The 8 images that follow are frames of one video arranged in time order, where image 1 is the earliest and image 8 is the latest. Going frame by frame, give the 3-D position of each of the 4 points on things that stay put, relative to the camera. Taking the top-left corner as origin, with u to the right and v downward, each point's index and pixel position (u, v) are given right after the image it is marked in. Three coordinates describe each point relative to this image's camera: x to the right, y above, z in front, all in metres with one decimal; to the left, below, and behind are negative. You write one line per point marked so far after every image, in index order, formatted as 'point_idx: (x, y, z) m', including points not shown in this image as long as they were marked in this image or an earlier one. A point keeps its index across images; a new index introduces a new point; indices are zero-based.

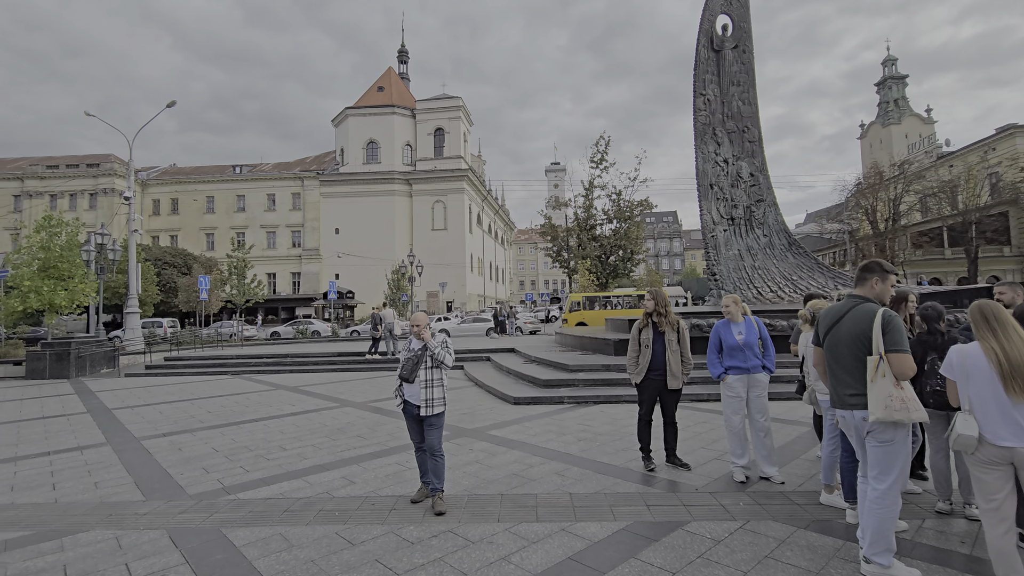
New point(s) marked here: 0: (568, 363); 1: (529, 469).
0: (+1.0, -1.3, +8.7) m
1: (+0.2, -1.6, +4.4) m
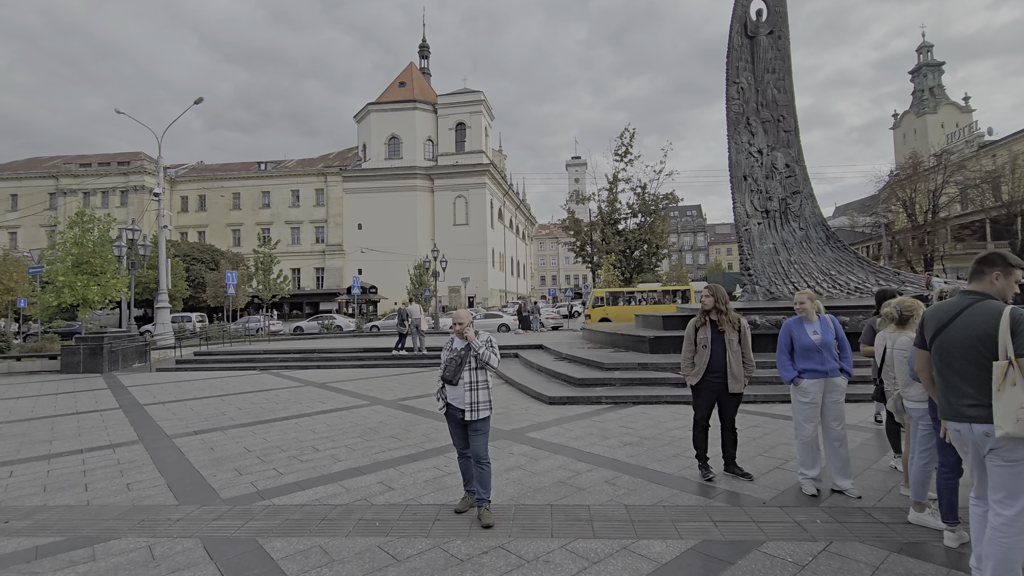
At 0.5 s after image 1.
0: (+1.6, -1.3, +8.4) m
1: (+0.5, -1.6, +4.1) m
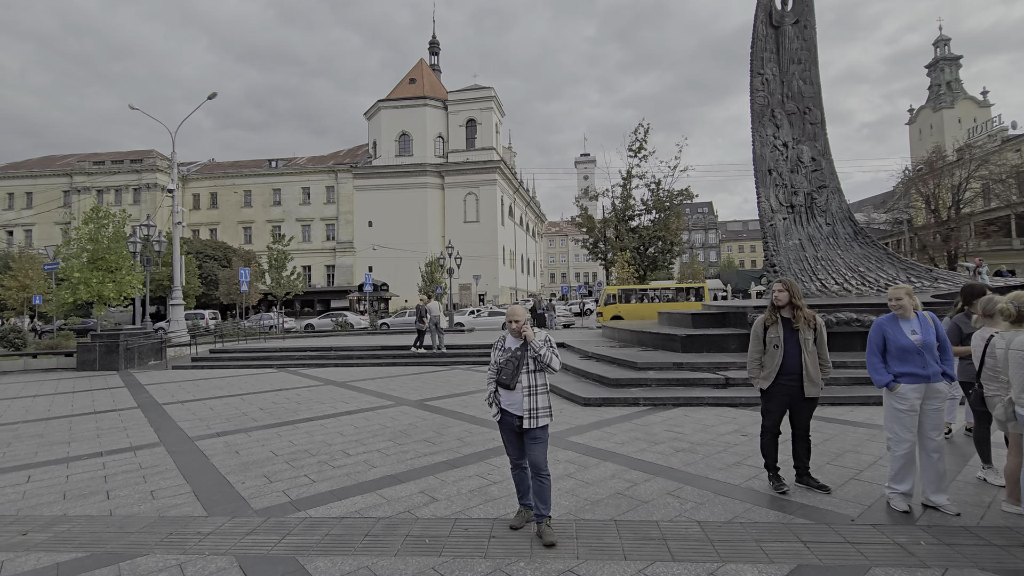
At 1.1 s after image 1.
0: (+2.0, -1.2, +8.1) m
1: (+0.9, -1.5, +3.8) m
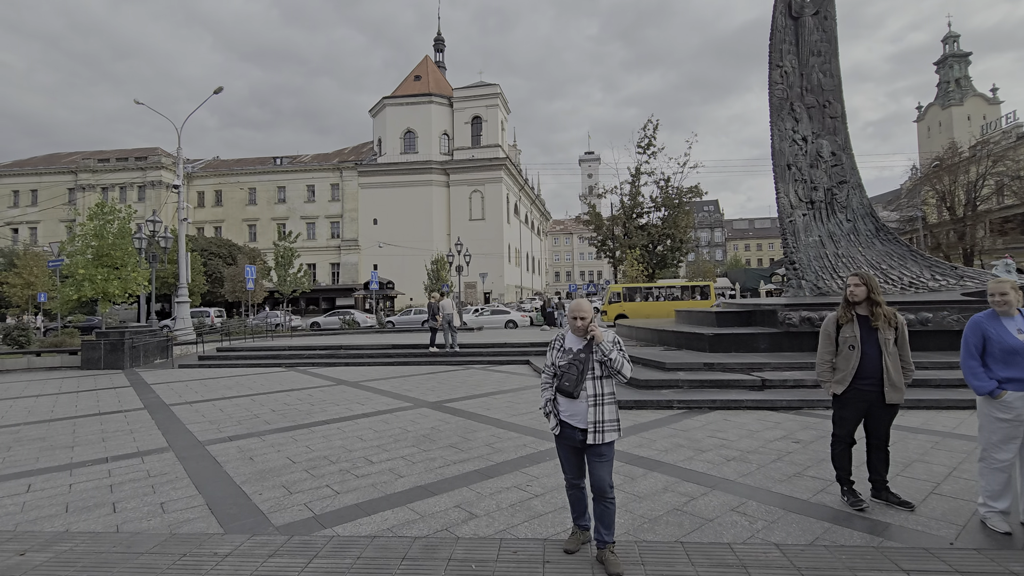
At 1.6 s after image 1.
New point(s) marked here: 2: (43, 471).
0: (+2.4, -1.2, +7.7) m
1: (+1.2, -1.5, +3.4) m
2: (-4.3, -1.7, +4.5) m
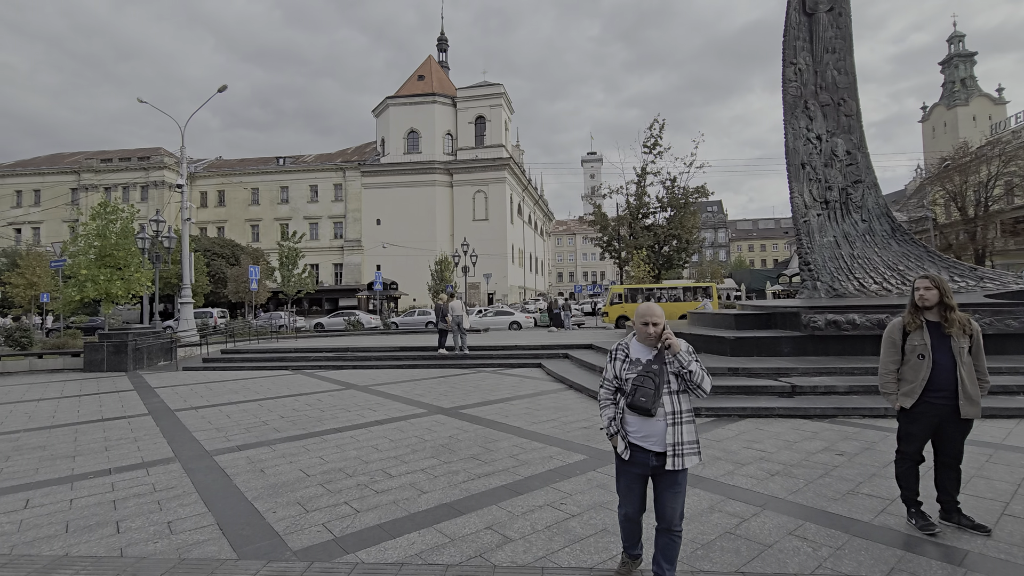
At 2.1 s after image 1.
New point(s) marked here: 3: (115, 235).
0: (+2.6, -1.2, +7.4) m
1: (+1.5, -1.5, +3.2) m
2: (-4.0, -1.7, +4.3) m
3: (-15.8, +2.1, +19.7) m
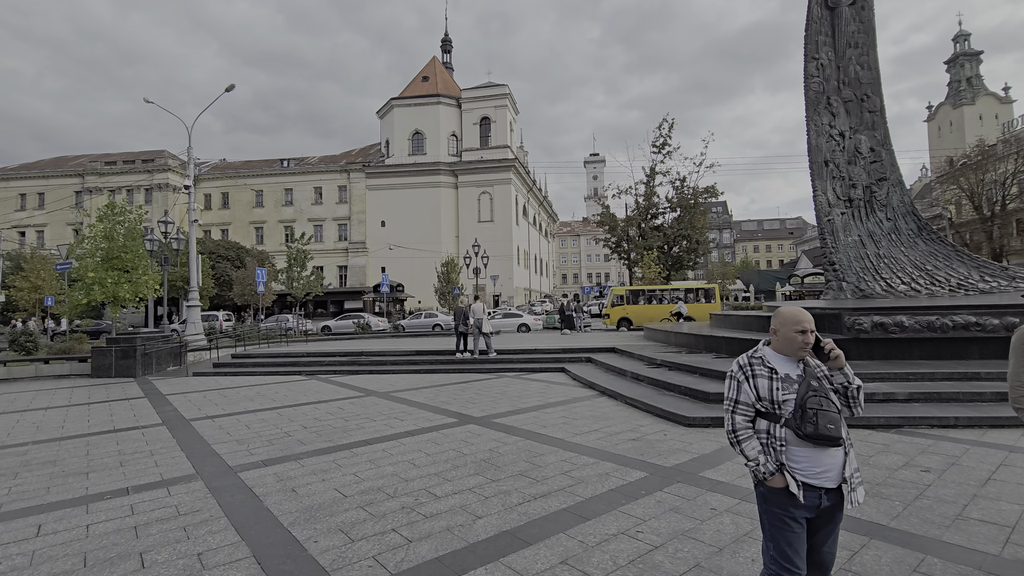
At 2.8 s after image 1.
0: (+3.1, -1.2, +7.0) m
1: (+1.9, -1.5, +2.8) m
2: (-3.6, -1.7, +3.9) m
3: (-15.3, +2.0, +19.4) m
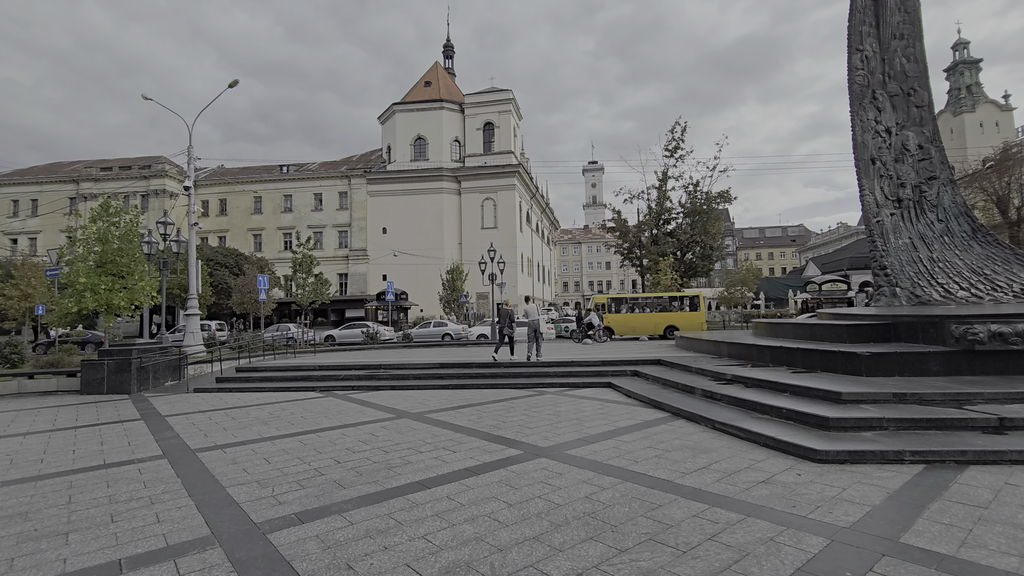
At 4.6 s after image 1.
0: (+3.9, -1.2, +6.0) m
1: (+2.8, -1.5, +1.7) m
2: (-2.8, -1.7, +2.8) m
3: (-14.6, +1.7, +18.2) m
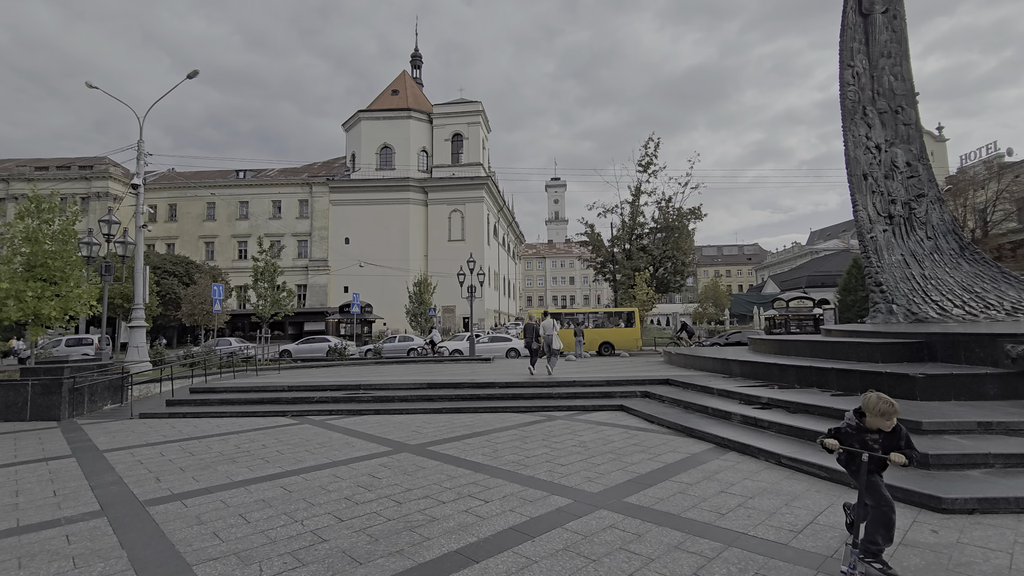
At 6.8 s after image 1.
0: (+4.2, -1.4, +5.3) m
1: (+3.4, -1.5, +0.9) m
2: (-2.2, -1.7, +1.6) m
3: (-15.2, +1.5, +16.1) m
